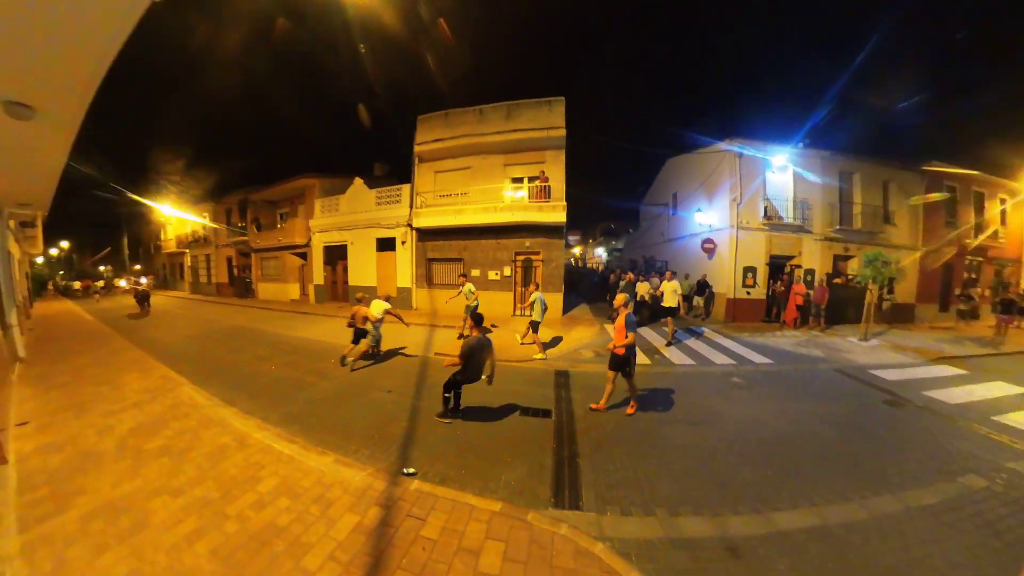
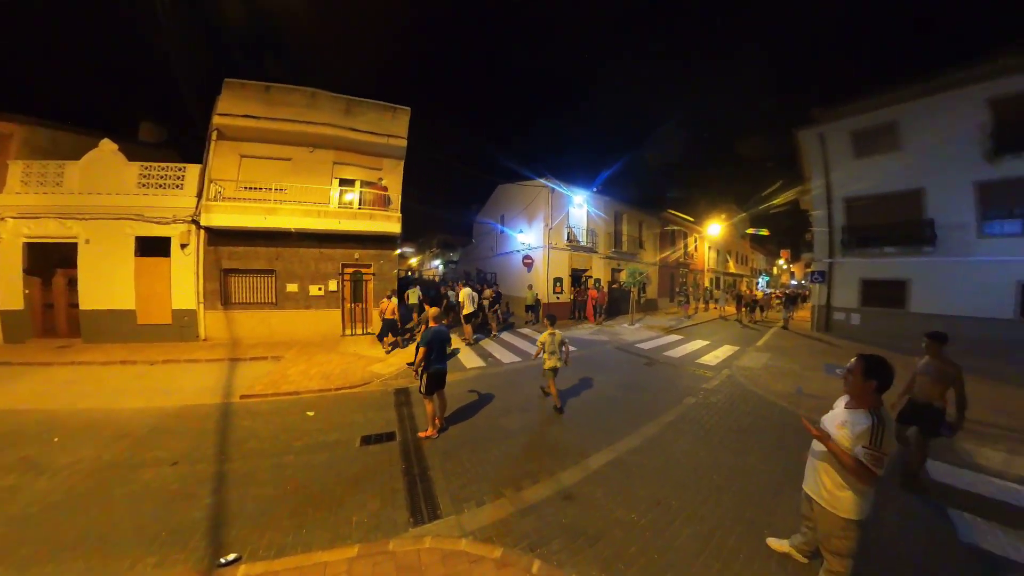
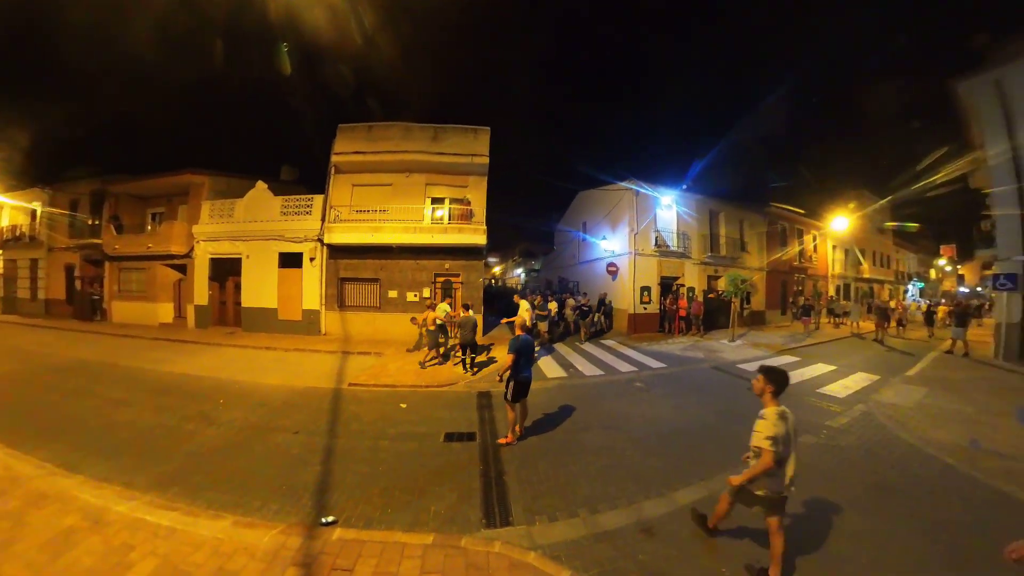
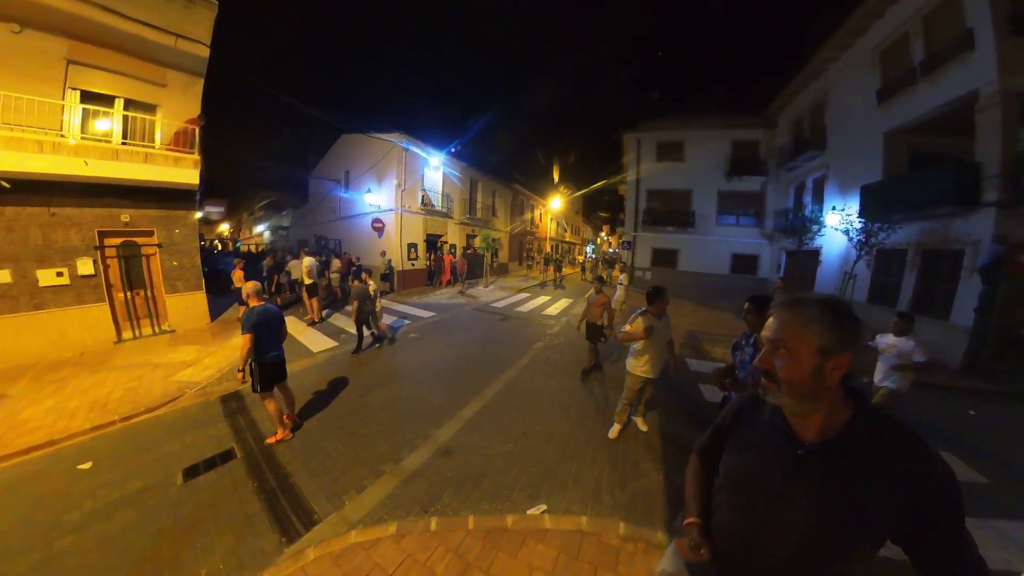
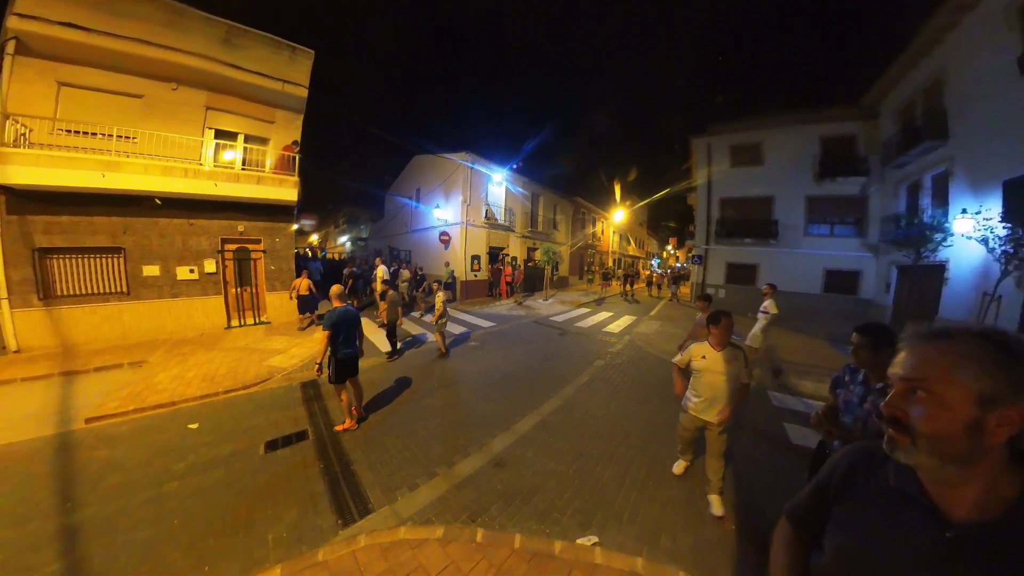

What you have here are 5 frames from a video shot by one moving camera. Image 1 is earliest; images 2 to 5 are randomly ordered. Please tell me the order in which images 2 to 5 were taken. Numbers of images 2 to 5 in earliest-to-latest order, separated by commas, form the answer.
3, 2, 5, 4
